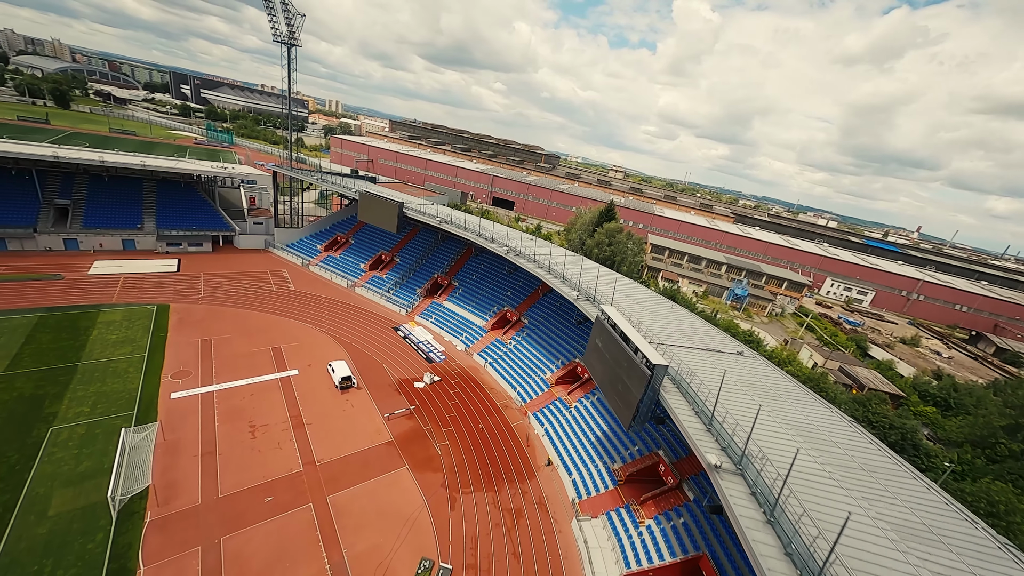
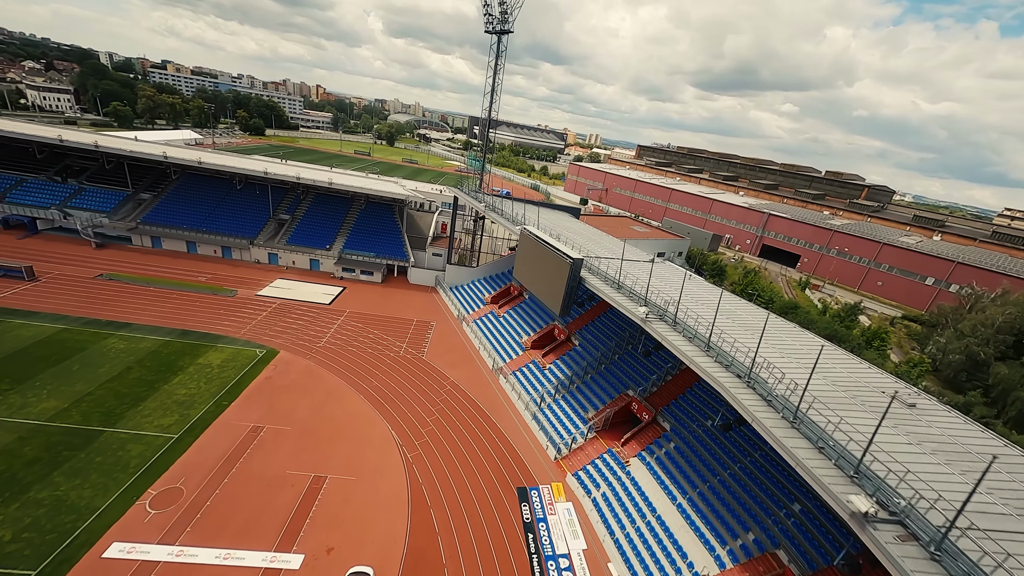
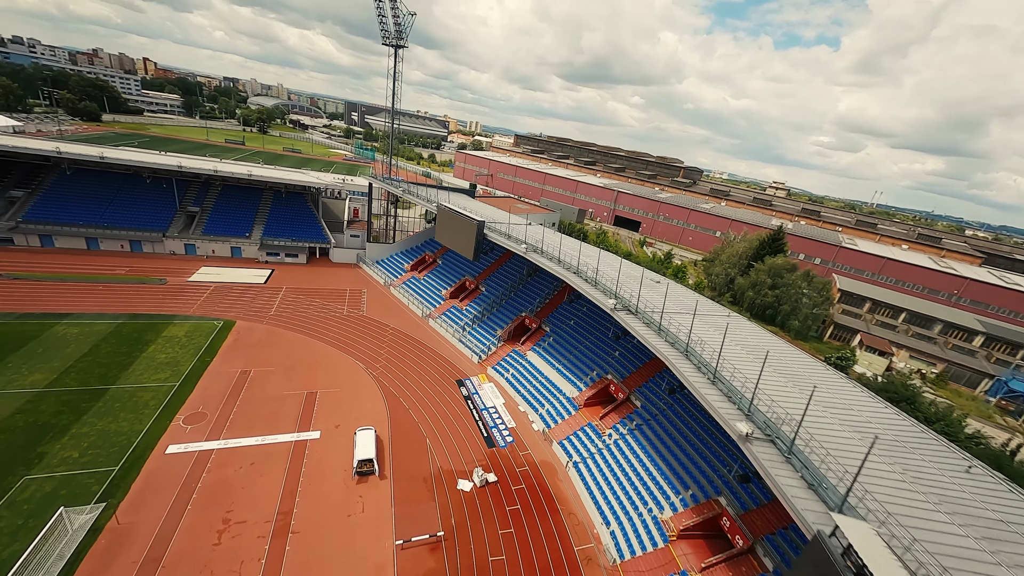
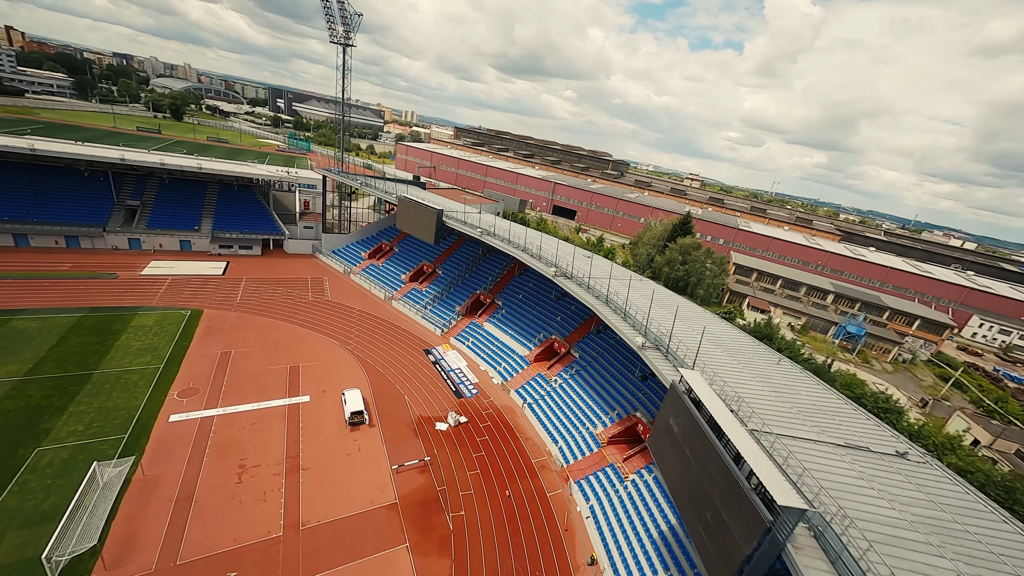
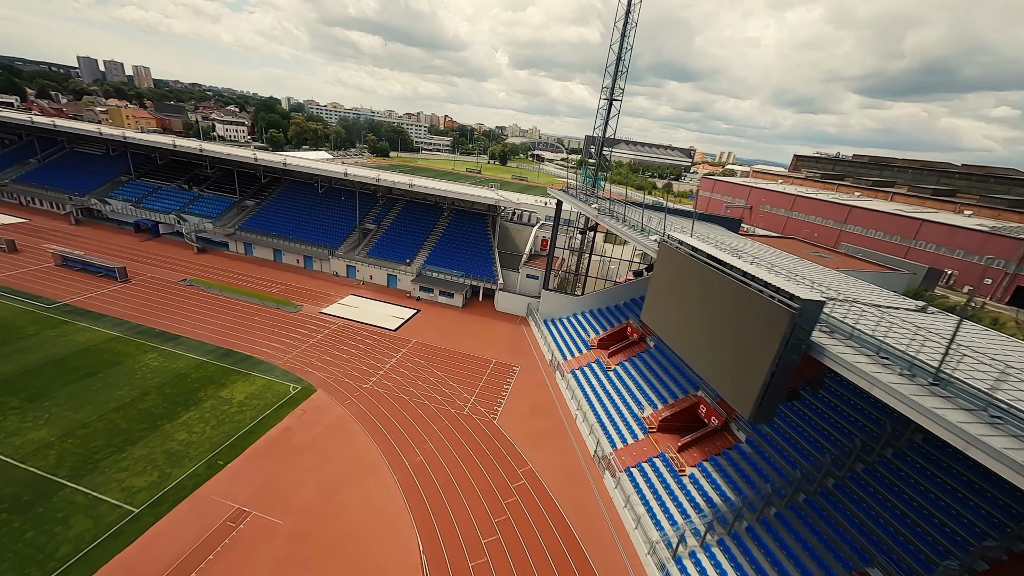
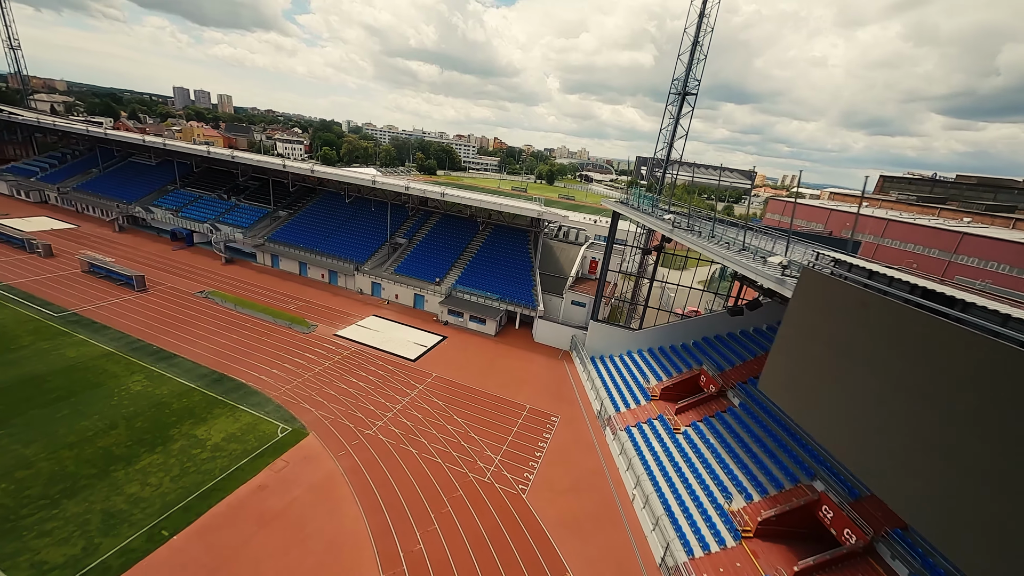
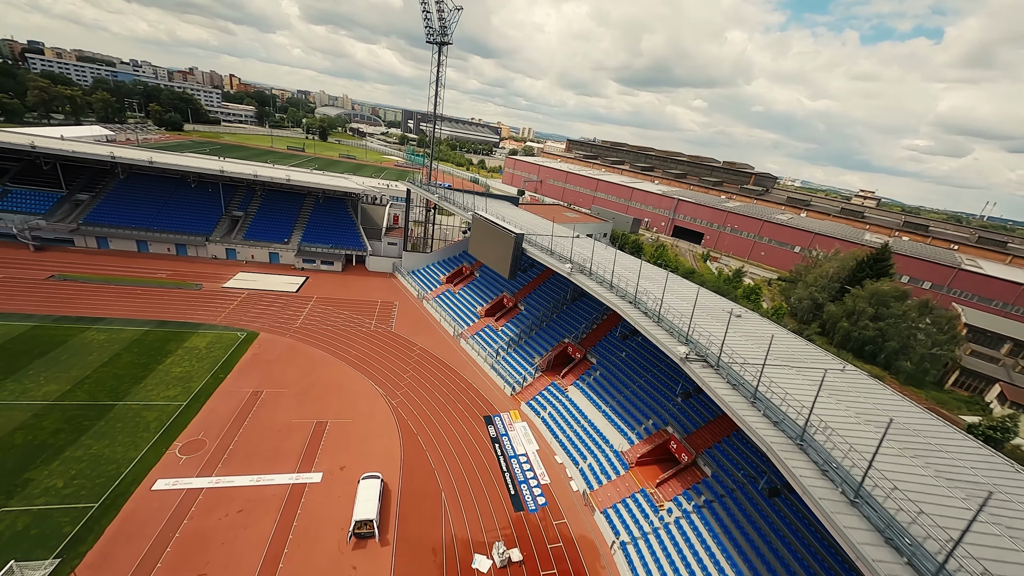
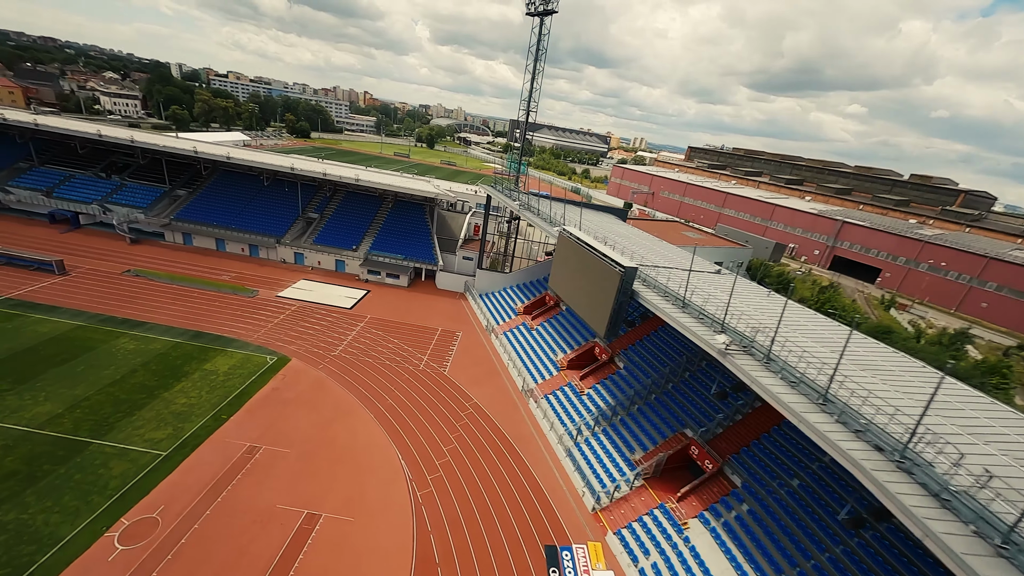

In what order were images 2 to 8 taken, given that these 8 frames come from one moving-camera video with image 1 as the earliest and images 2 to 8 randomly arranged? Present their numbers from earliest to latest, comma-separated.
4, 3, 7, 2, 8, 5, 6
